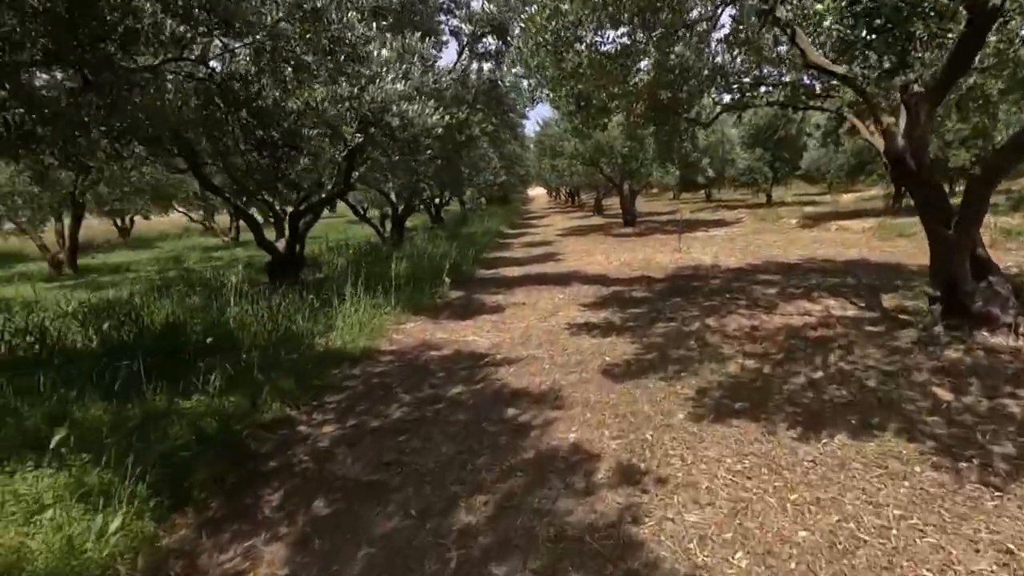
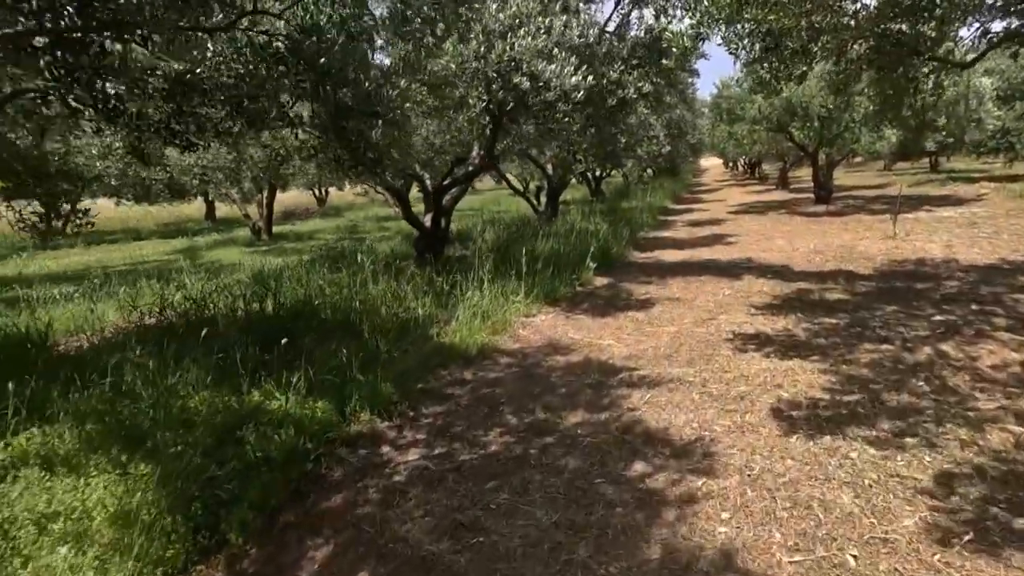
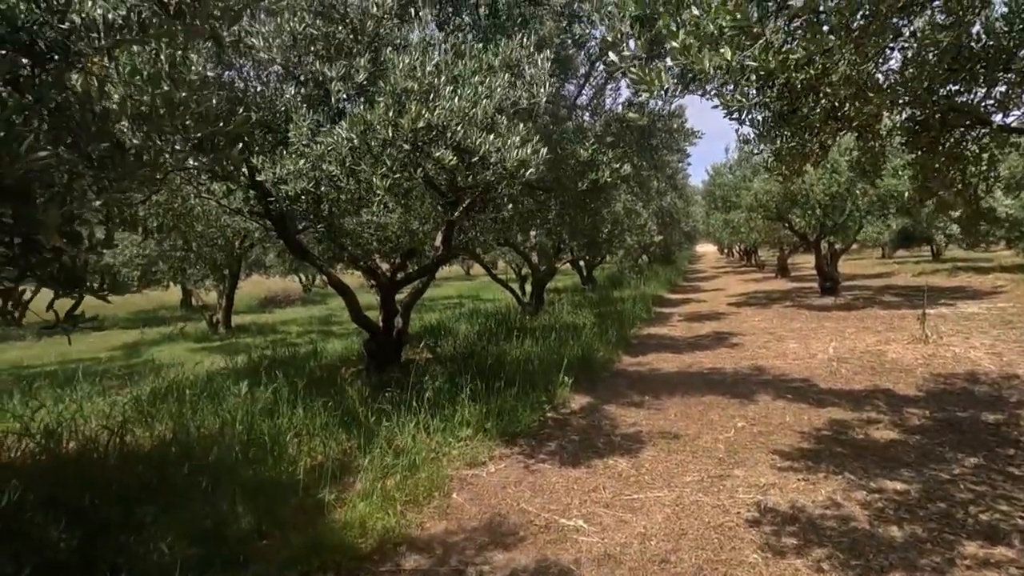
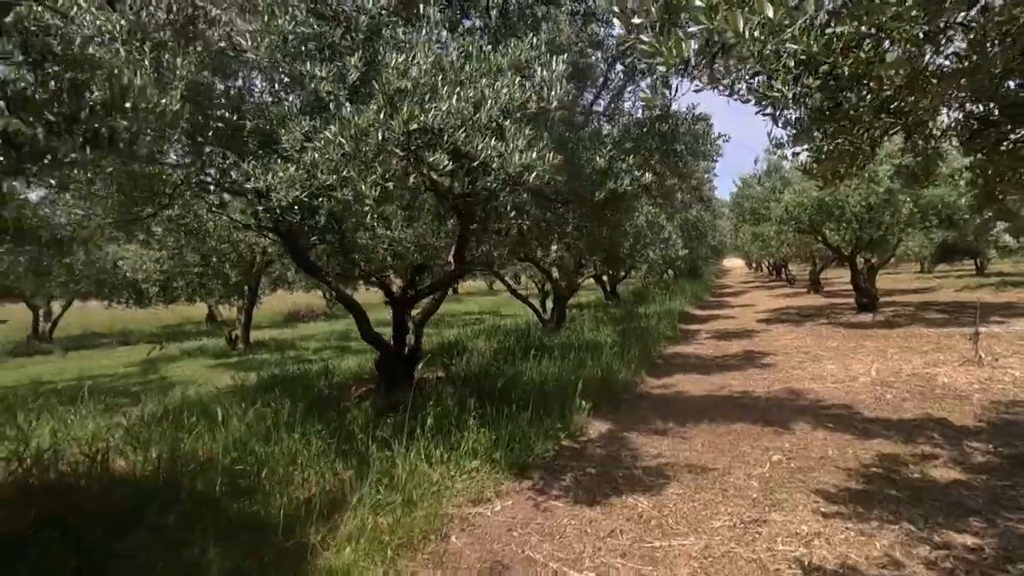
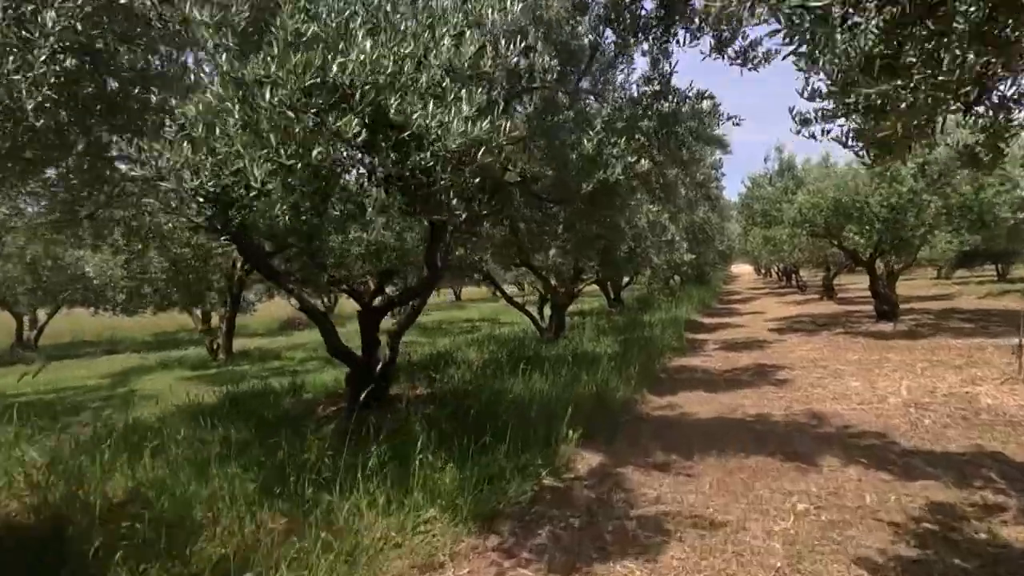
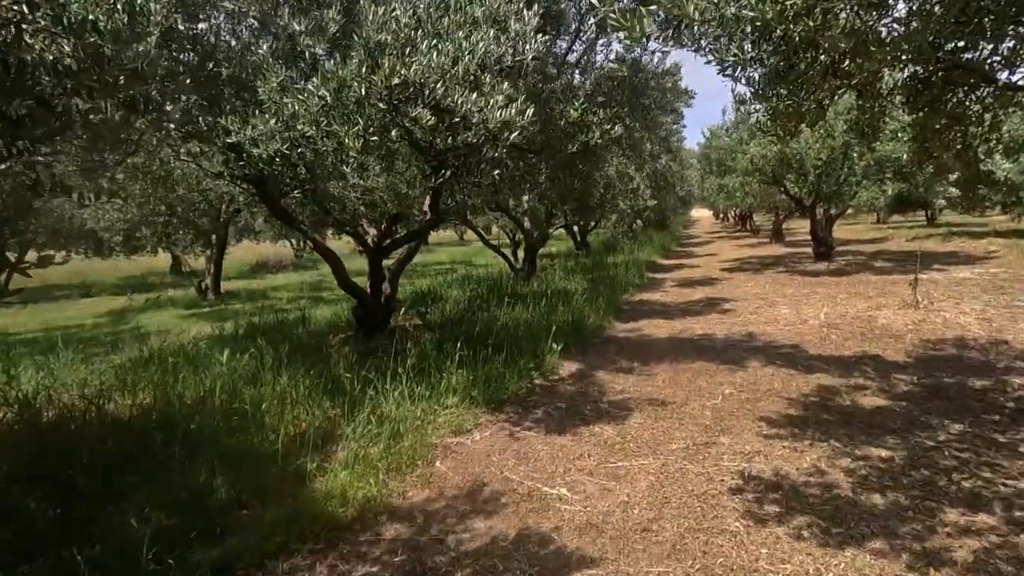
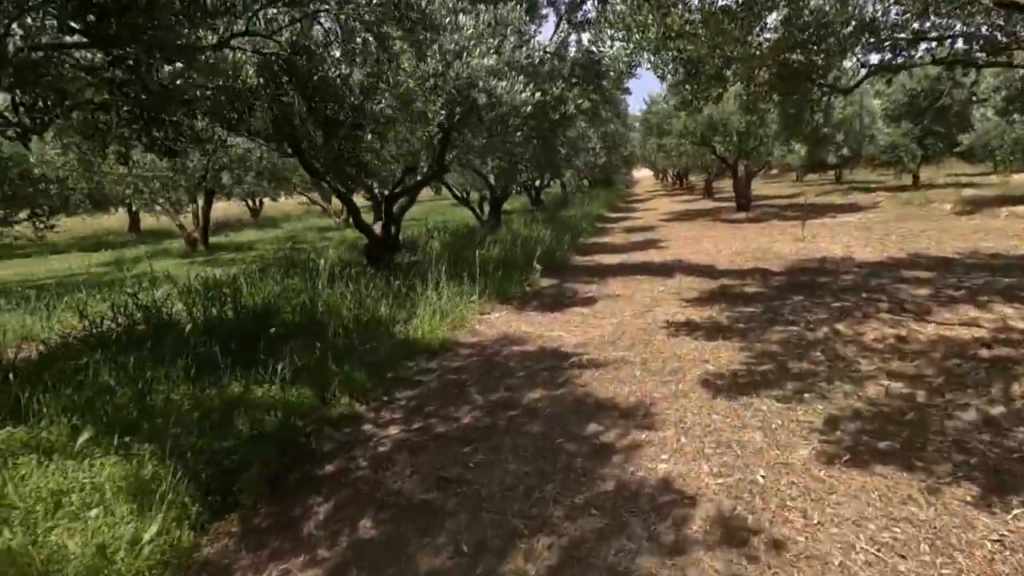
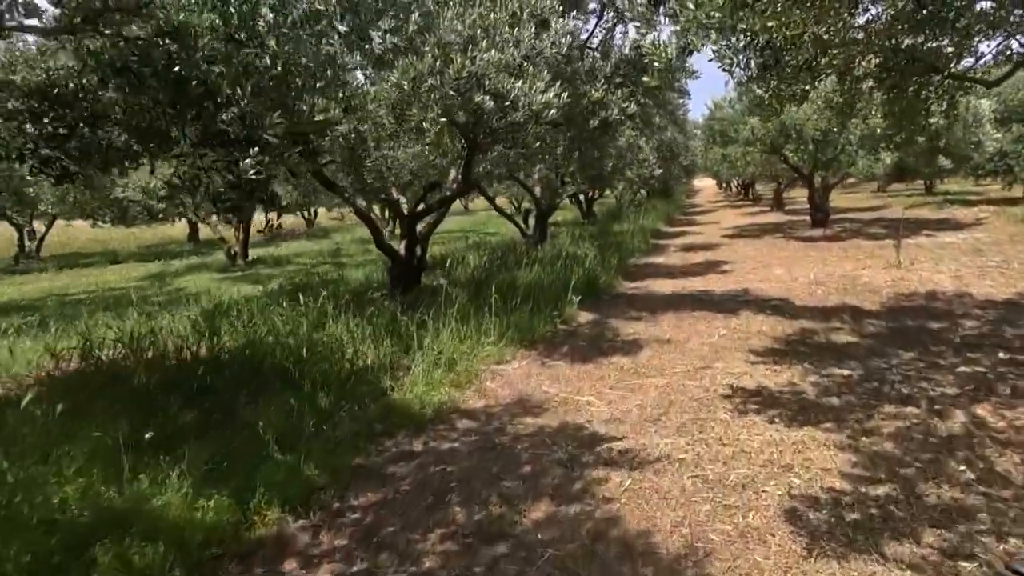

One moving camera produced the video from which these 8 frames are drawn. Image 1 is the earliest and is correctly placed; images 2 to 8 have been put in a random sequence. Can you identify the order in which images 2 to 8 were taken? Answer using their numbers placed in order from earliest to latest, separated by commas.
7, 2, 8, 6, 3, 4, 5
